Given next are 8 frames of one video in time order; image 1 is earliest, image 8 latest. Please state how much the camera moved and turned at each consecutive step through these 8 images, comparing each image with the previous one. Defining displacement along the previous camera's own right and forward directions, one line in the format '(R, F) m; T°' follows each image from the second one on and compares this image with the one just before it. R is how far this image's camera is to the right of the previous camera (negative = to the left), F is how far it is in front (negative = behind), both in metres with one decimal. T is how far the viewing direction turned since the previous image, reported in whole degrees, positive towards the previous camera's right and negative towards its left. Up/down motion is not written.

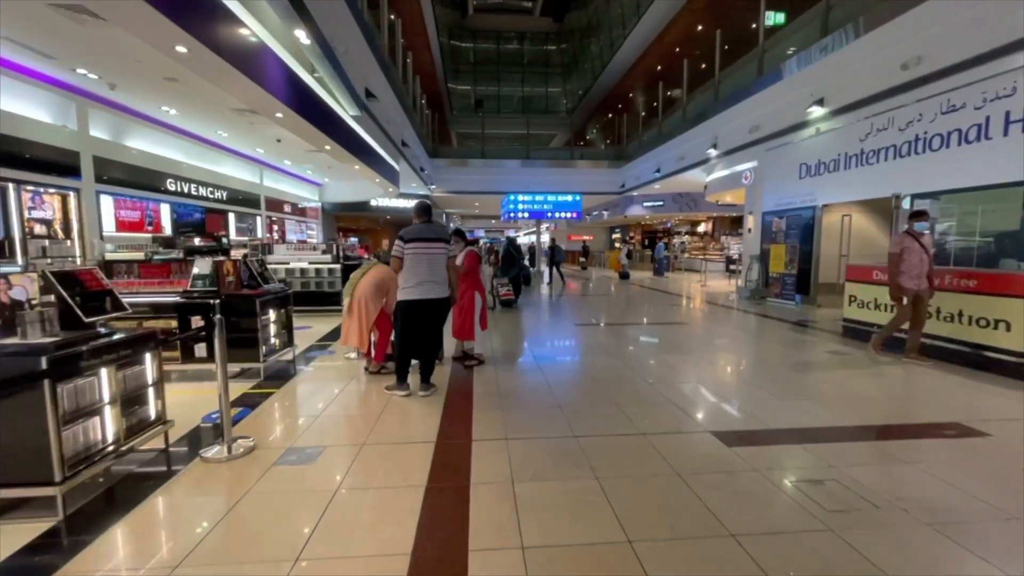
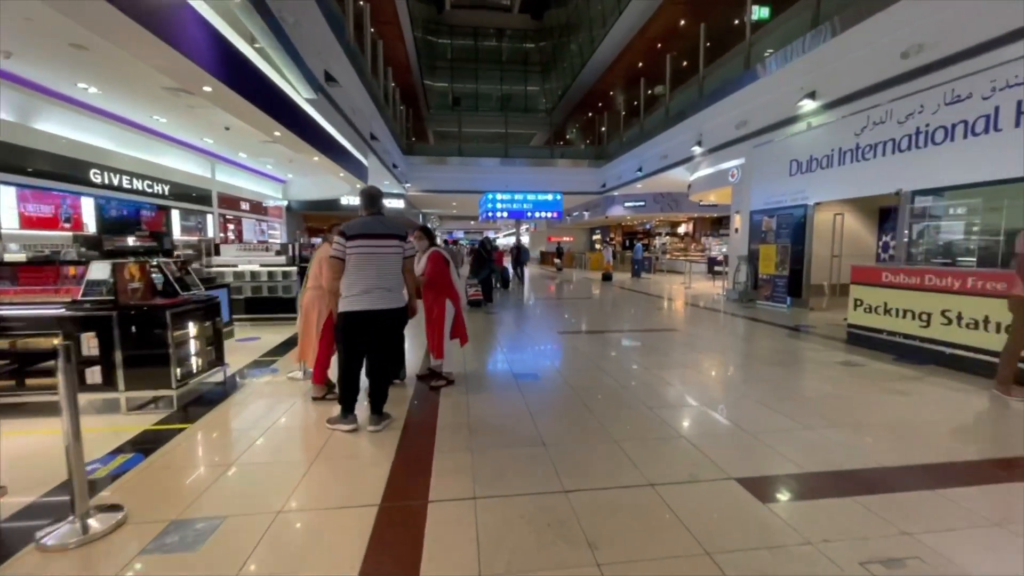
(0.0, +0.6) m; +3°
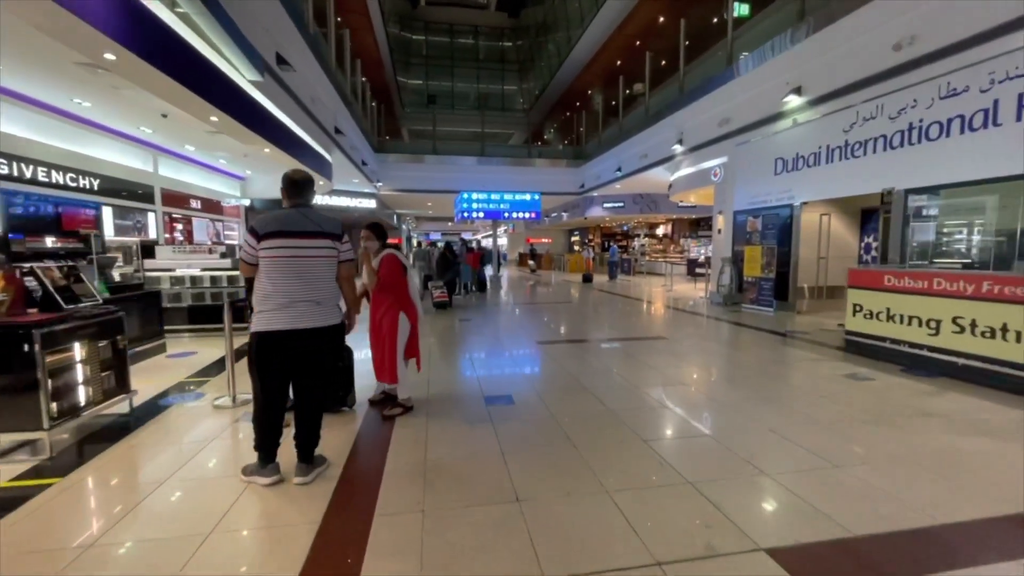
(+0.1, +0.5) m; +3°
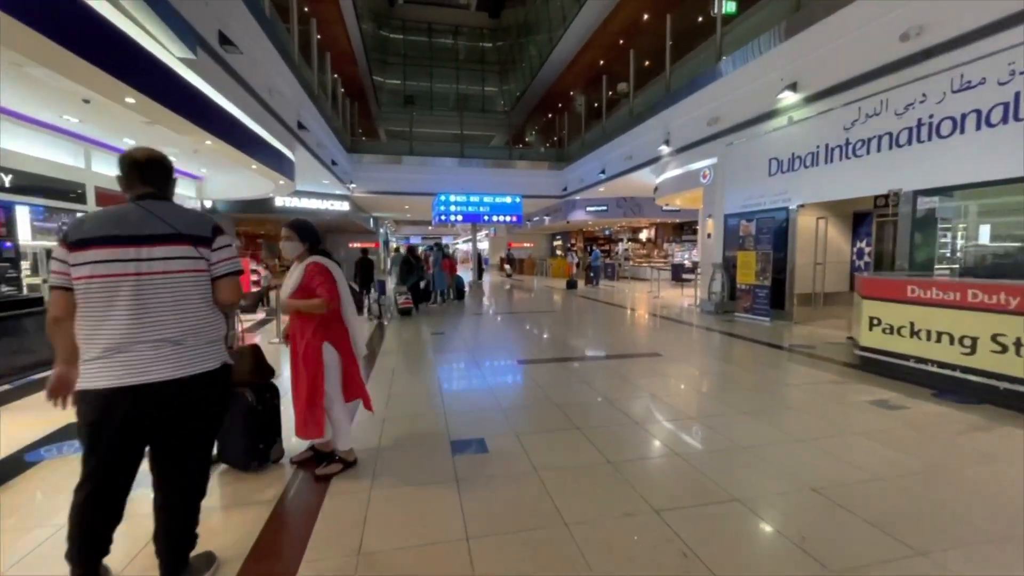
(+0.1, +0.6) m; +2°
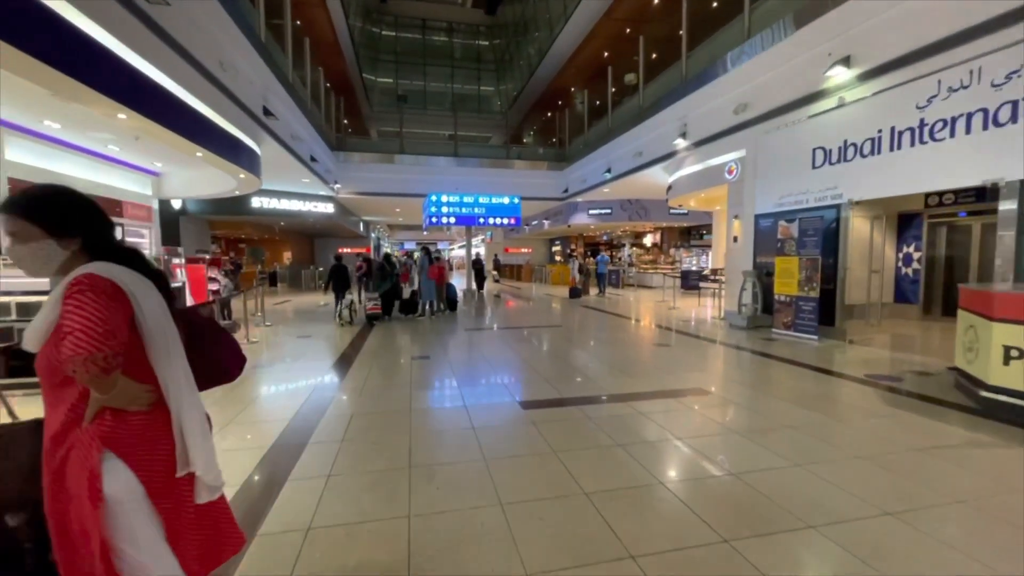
(0.0, +1.2) m; 0°
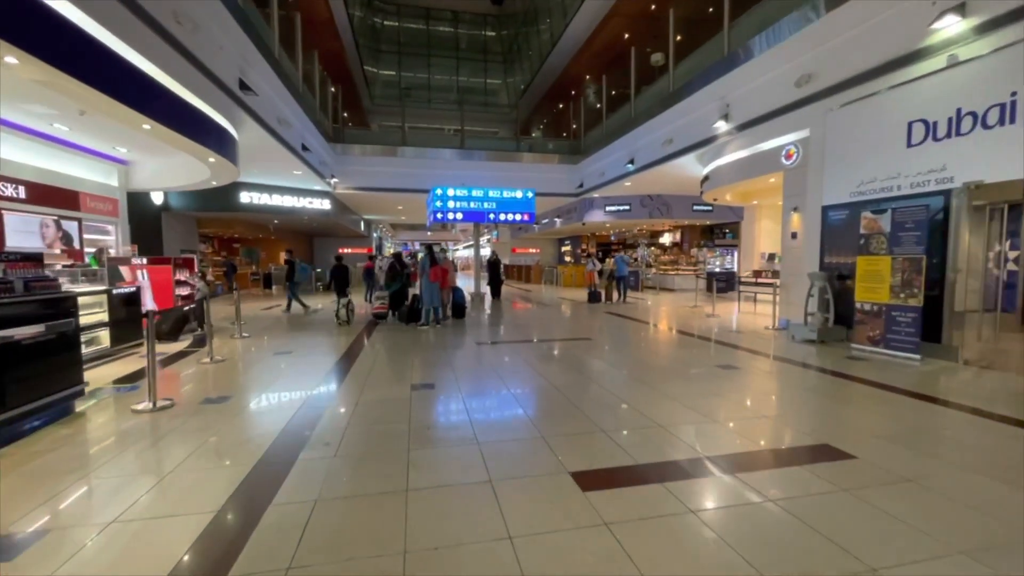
(-0.2, +1.2) m; 0°
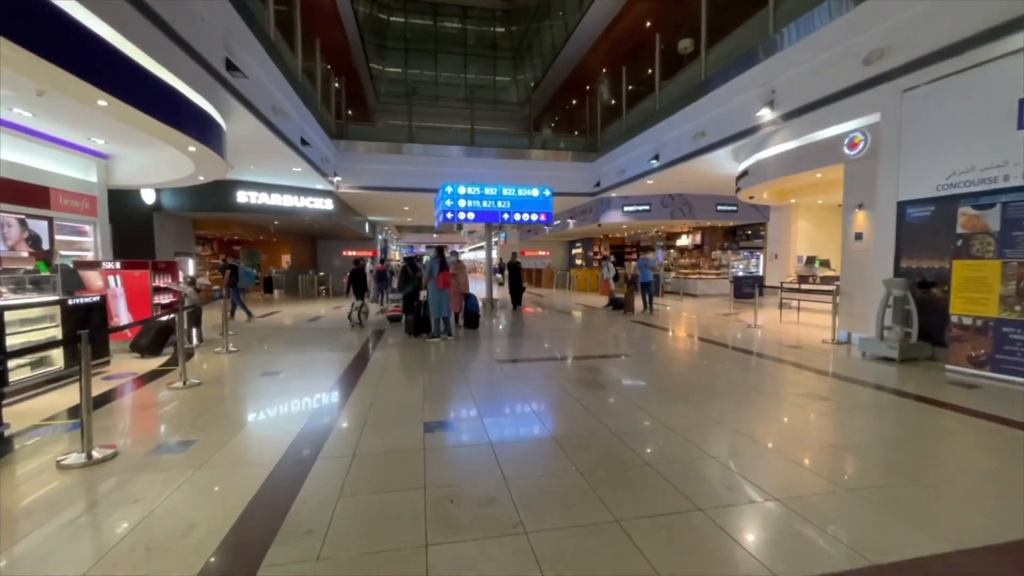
(-0.2, +0.8) m; -1°
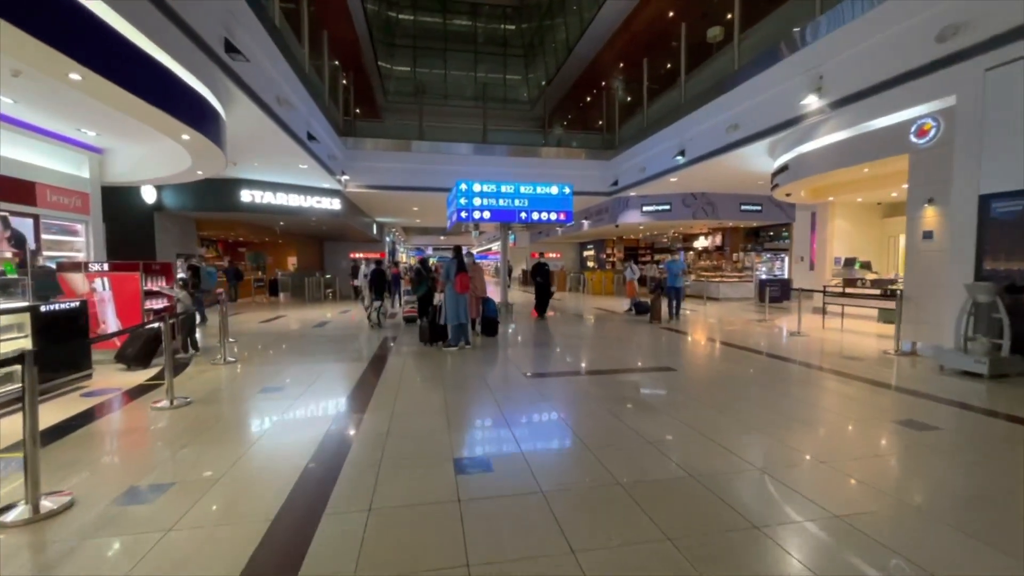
(-0.3, +0.6) m; -1°
